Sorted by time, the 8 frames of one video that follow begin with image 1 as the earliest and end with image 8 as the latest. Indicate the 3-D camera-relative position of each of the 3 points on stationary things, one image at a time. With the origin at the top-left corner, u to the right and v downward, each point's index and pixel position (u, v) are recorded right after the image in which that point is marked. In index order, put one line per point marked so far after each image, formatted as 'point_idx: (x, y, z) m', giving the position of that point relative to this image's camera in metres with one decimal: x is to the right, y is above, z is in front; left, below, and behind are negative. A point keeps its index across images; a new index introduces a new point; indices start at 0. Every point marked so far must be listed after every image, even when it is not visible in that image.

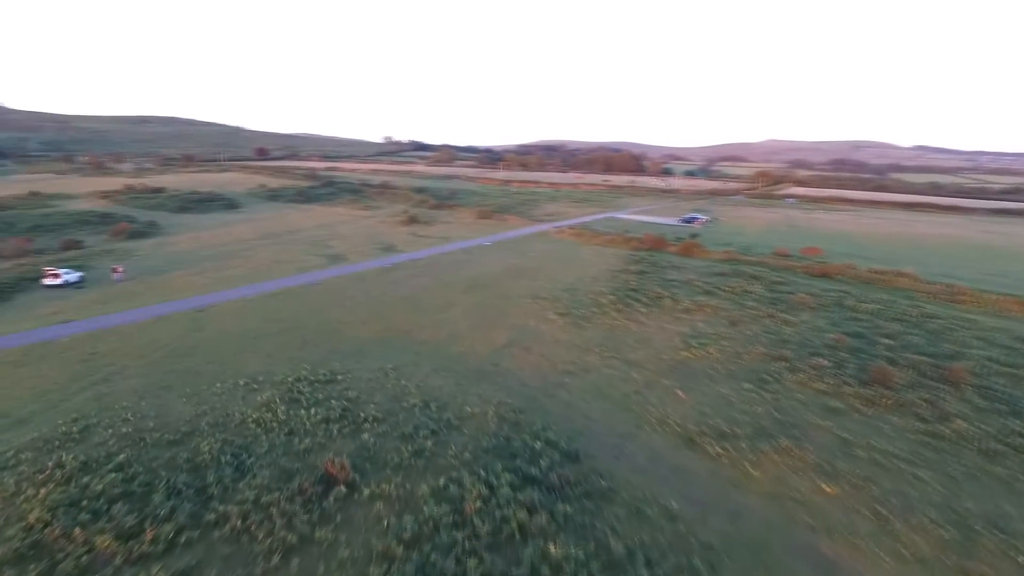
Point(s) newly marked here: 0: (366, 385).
0: (-3.8, -2.5, +16.2) m
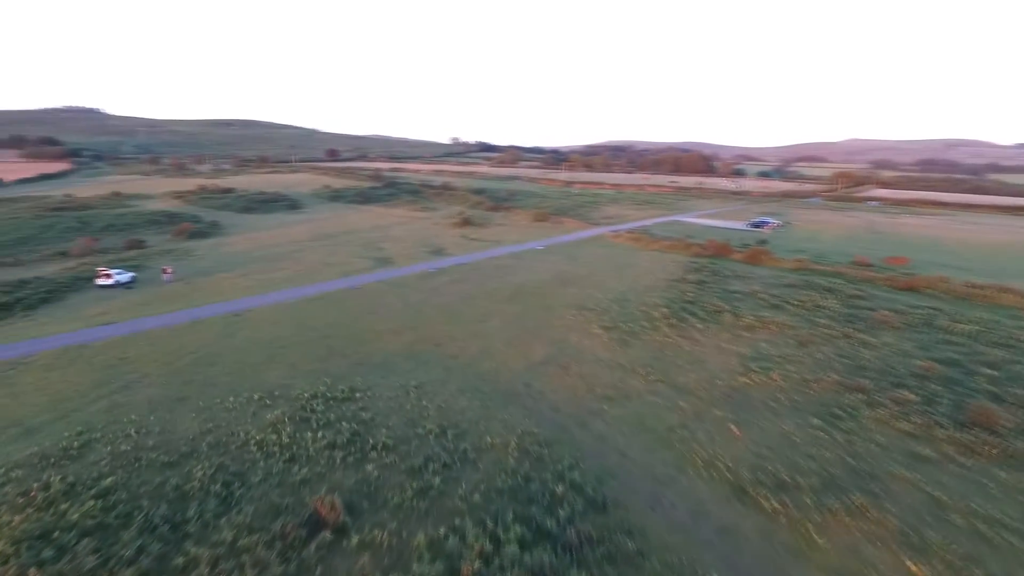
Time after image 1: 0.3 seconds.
0: (-3.1, -2.8, +14.9) m
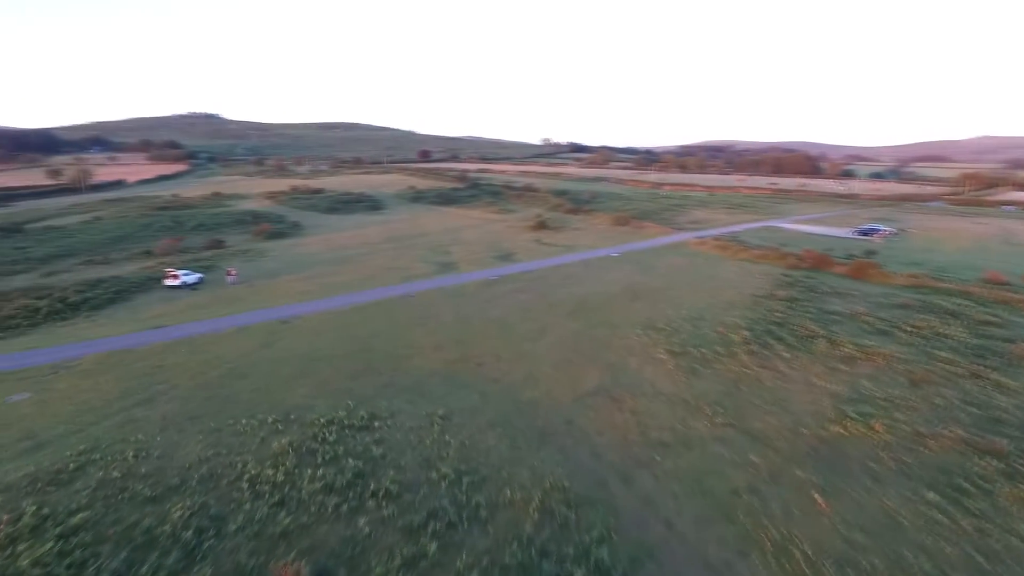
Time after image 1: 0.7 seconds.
0: (-2.3, -3.2, +13.2) m
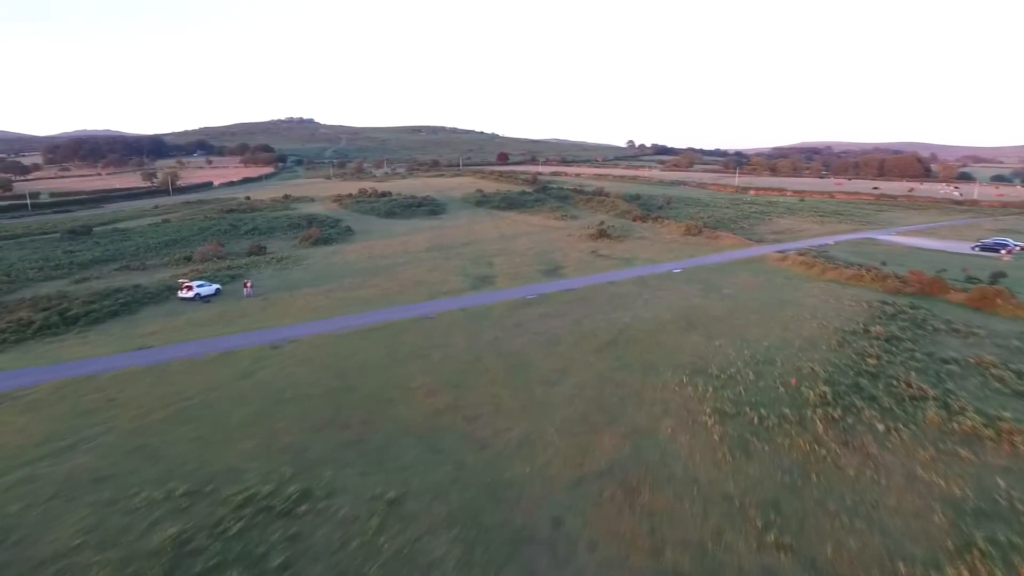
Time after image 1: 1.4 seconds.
0: (-3.0, -3.9, +9.9) m
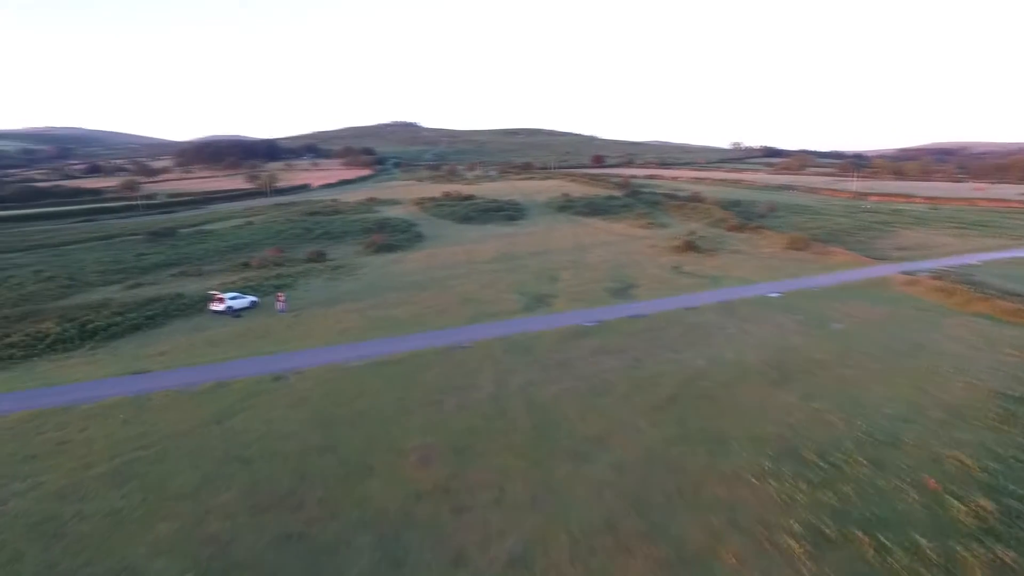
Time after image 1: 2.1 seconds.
0: (-3.6, -4.6, +6.6) m
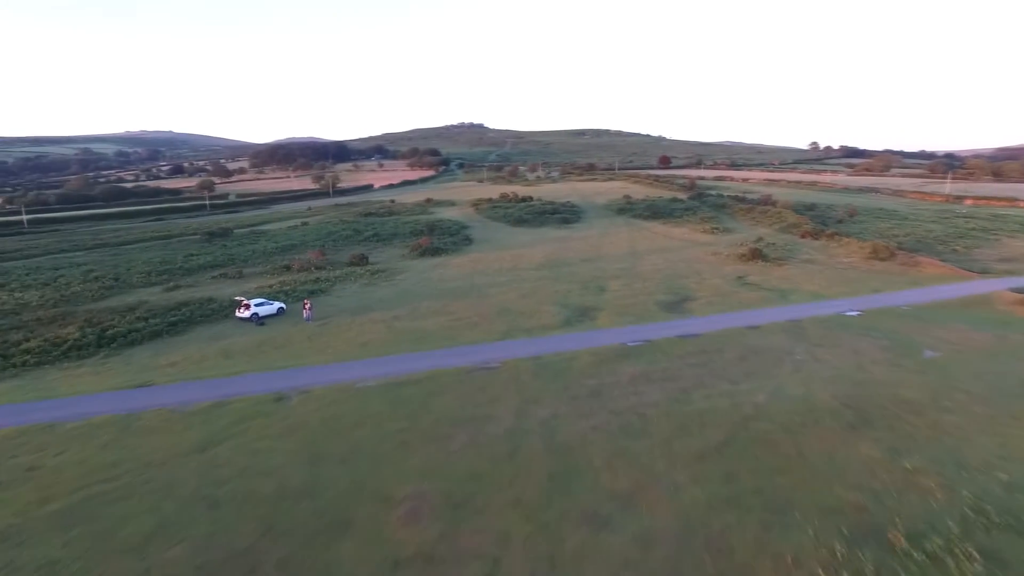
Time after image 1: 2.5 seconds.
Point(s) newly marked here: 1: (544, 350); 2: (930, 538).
0: (-4.1, -4.9, +4.8) m
1: (+1.0, -1.9, +19.1) m
2: (+6.2, -3.6, +9.3) m
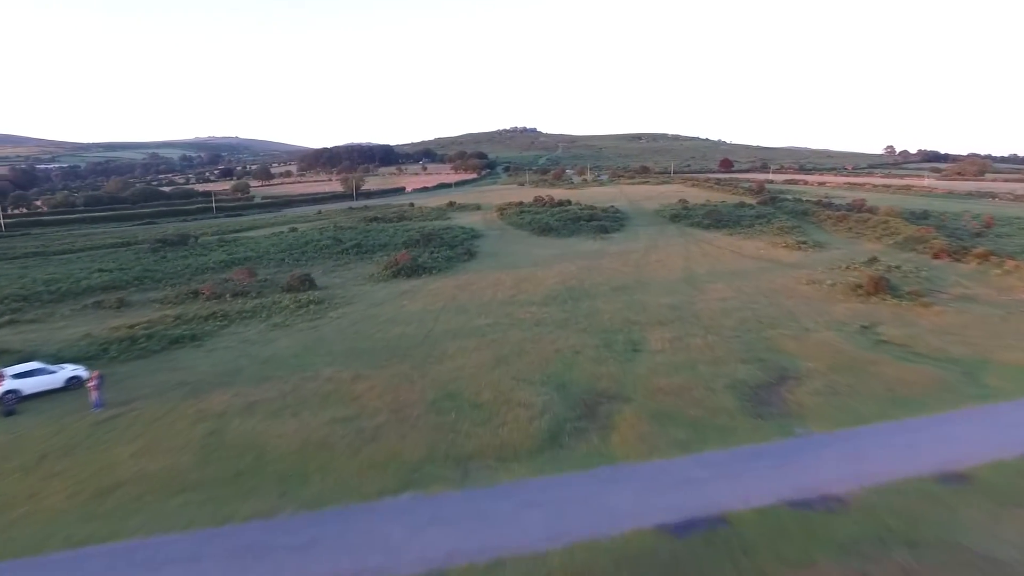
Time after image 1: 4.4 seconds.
0: (-6.8, -6.1, -5.7) m
1: (-0.6, -3.3, +8.0) m
2: (+3.8, -5.0, -2.2) m
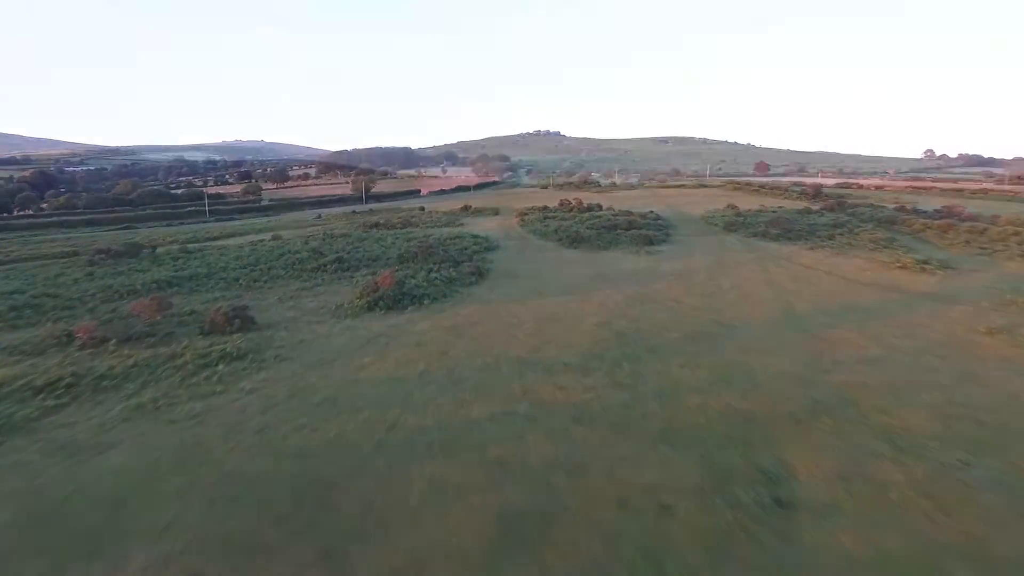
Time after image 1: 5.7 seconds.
0: (-7.4, -7.0, -13.8) m
1: (-0.6, -4.4, -0.3) m
2: (+3.4, -6.1, -10.7) m
